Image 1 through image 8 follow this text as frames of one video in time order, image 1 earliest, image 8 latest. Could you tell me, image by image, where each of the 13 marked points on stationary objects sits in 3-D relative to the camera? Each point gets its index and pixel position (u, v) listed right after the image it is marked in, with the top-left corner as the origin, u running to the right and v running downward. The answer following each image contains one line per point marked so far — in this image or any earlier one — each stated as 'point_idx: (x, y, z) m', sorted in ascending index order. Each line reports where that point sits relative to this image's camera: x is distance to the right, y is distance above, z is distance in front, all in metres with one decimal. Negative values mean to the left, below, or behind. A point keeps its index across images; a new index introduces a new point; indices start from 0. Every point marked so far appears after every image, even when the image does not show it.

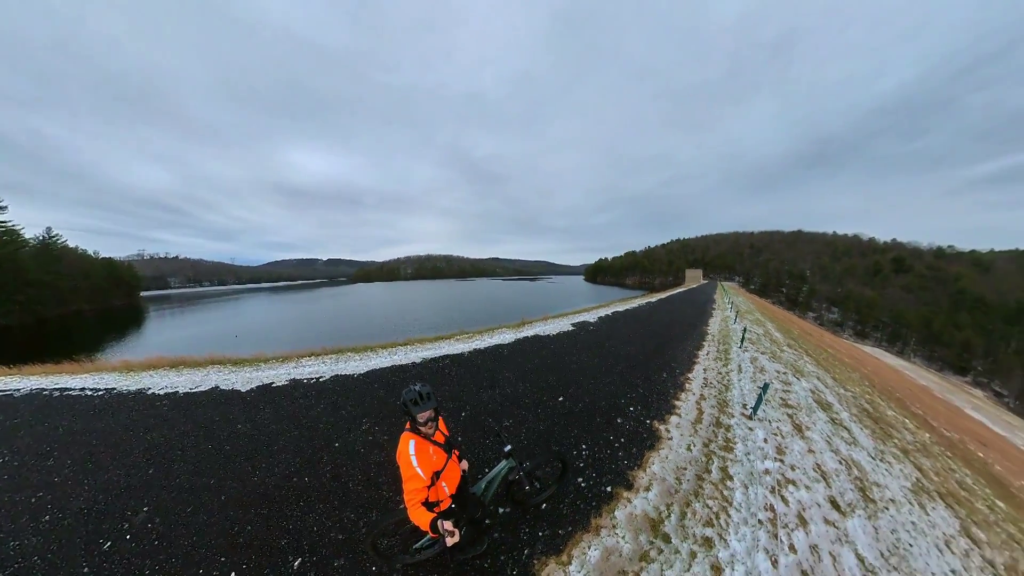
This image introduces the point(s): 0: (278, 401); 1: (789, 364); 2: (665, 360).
0: (-9.6, -4.6, +11.4) m
1: (+12.0, -3.6, +11.5) m
2: (+7.0, -3.7, +13.9) m
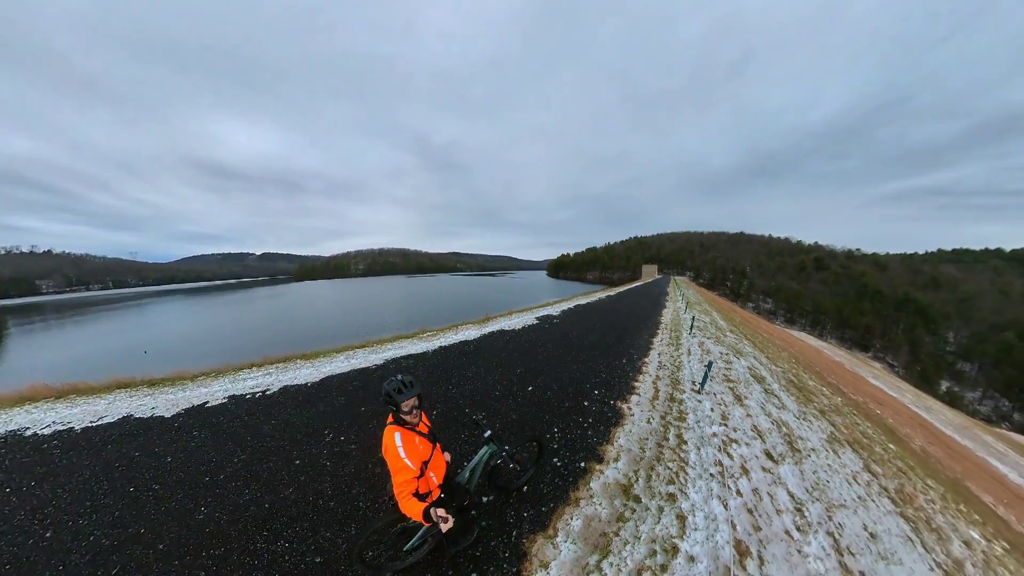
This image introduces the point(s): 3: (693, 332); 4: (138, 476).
0: (-10.2, -4.7, +9.6) m
1: (+11.0, -3.3, +13.5) m
2: (+5.7, -3.4, +15.0) m
3: (+10.4, -2.8, +15.5) m
4: (-9.9, -5.0, +7.4) m
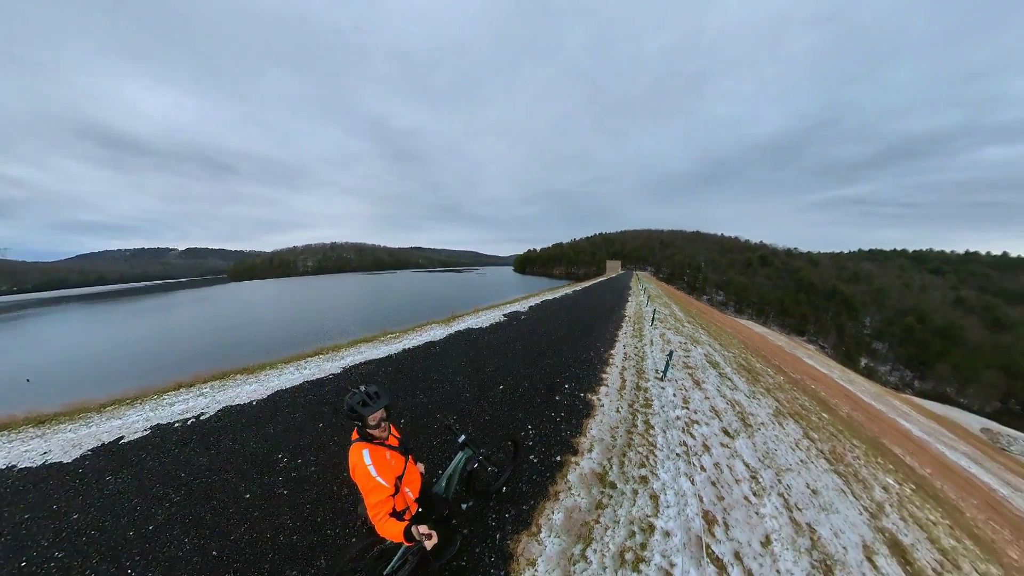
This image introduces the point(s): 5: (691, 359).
0: (-10.6, -5.0, +7.9) m
1: (+9.7, -2.9, +14.9) m
2: (+4.2, -3.2, +15.6) m
3: (+8.9, -2.4, +16.8) m
4: (-10.0, -5.3, +5.7) m
5: (+7.9, -3.4, +12.2) m
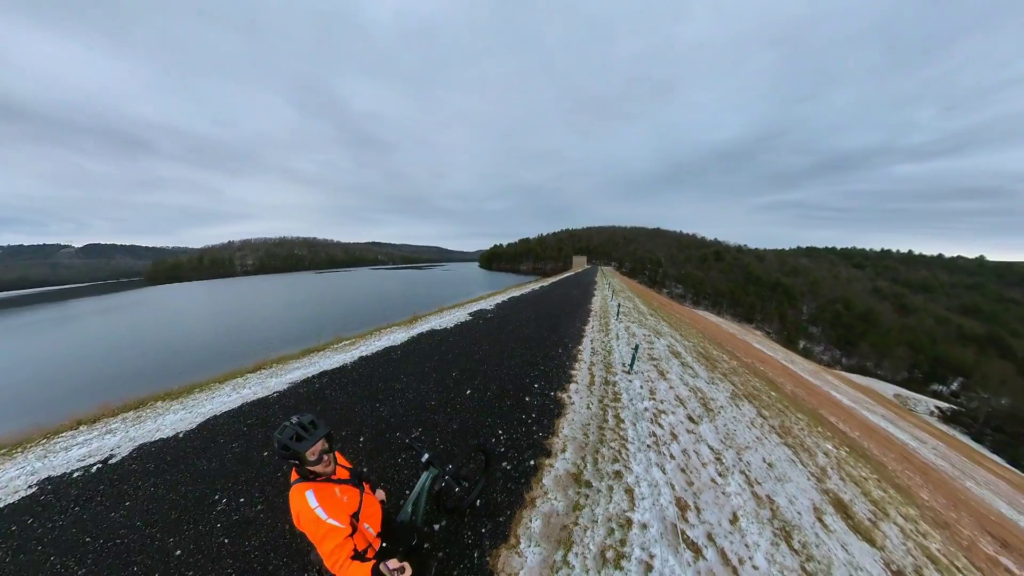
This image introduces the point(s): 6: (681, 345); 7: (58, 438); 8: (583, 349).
0: (-10.8, -5.3, +6.1) m
1: (+8.2, -2.6, +16.1) m
2: (+2.7, -3.0, +15.9) m
3: (+7.0, -2.0, +17.7) m
4: (-9.9, -5.7, +4.1) m
5: (+6.8, -3.1, +13.2) m
6: (+9.0, -3.1, +14.6) m
7: (-14.5, -4.8, +9.1) m
8: (+3.5, -3.2, +14.2) m
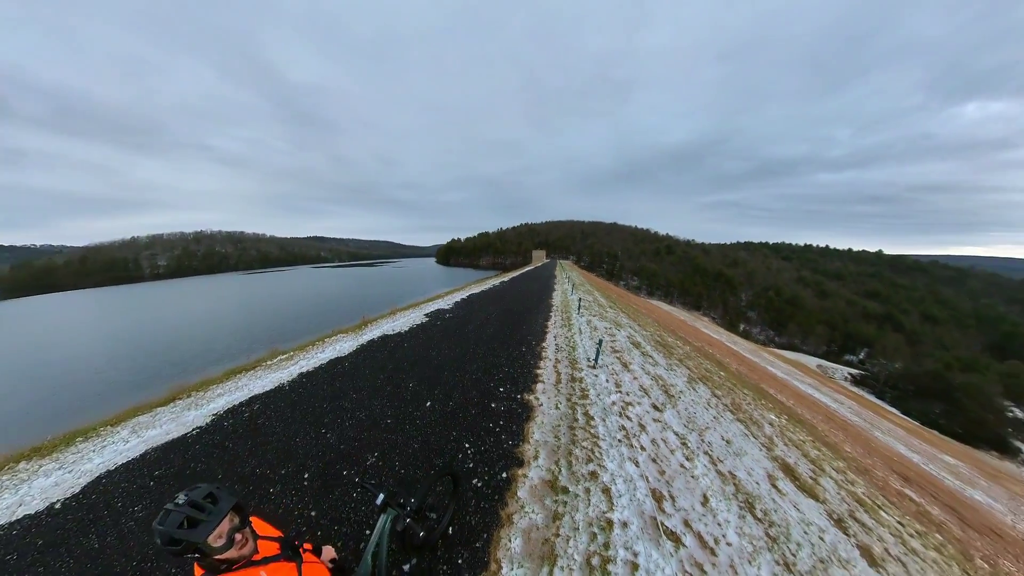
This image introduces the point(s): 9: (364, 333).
0: (-10.6, -5.8, +3.9) m
1: (+6.1, -2.1, +17.2) m
2: (+0.7, -2.7, +15.9) m
3: (+4.6, -1.6, +18.5) m
4: (-9.3, -6.2, +2.2) m
5: (+5.3, -2.8, +14.0) m
6: (+7.2, -2.6, +15.9) m
7: (-14.9, -5.3, +6.2) m
8: (+1.9, -3.0, +14.5) m
9: (-9.4, -2.8, +17.6) m
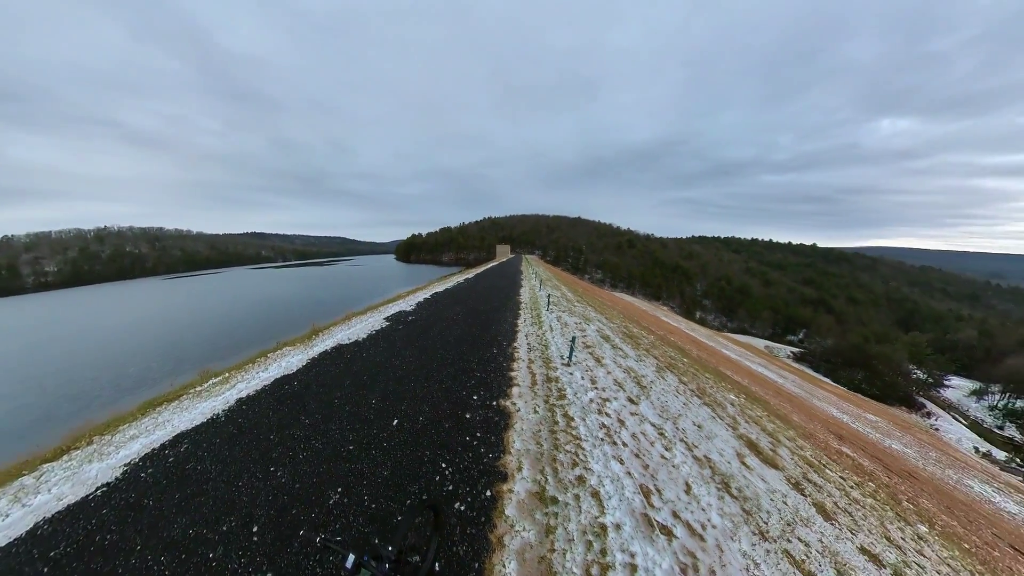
0: (-10.2, -6.2, +2.2) m
1: (+4.1, -1.6, +17.7) m
2: (-1.0, -2.5, +15.7) m
3: (+2.4, -1.2, +18.8) m
4: (-8.7, -6.6, +0.6) m
5: (+3.8, -2.4, +14.5) m
6: (+5.4, -2.2, +16.7) m
7: (-14.8, -5.9, +3.7) m
8: (+0.4, -2.7, +14.4) m
9: (-11.2, -3.0, +15.8) m
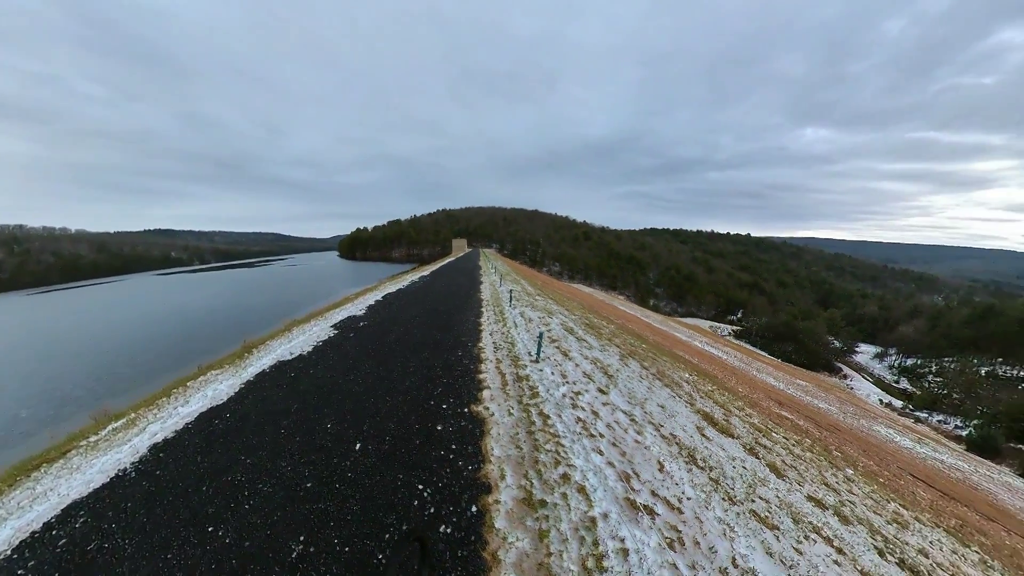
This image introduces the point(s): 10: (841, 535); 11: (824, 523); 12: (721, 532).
0: (-9.5, -6.8, +0.2) m
1: (+1.6, -1.2, +17.9) m
2: (-3.0, -2.3, +15.1) m
3: (-0.3, -0.7, +18.7) m
4: (-7.6, -7.1, -1.0) m
5: (+1.9, -2.0, +14.8) m
6: (+3.1, -1.7, +17.2) m
7: (-14.3, -6.6, +0.9) m
8: (-1.4, -2.5, +14.1) m
9: (-13.1, -3.3, +13.3) m
10: (+7.2, -5.4, +6.0) m
11: (+7.1, -5.3, +6.2) m
12: (+4.3, -5.0, +5.7) m
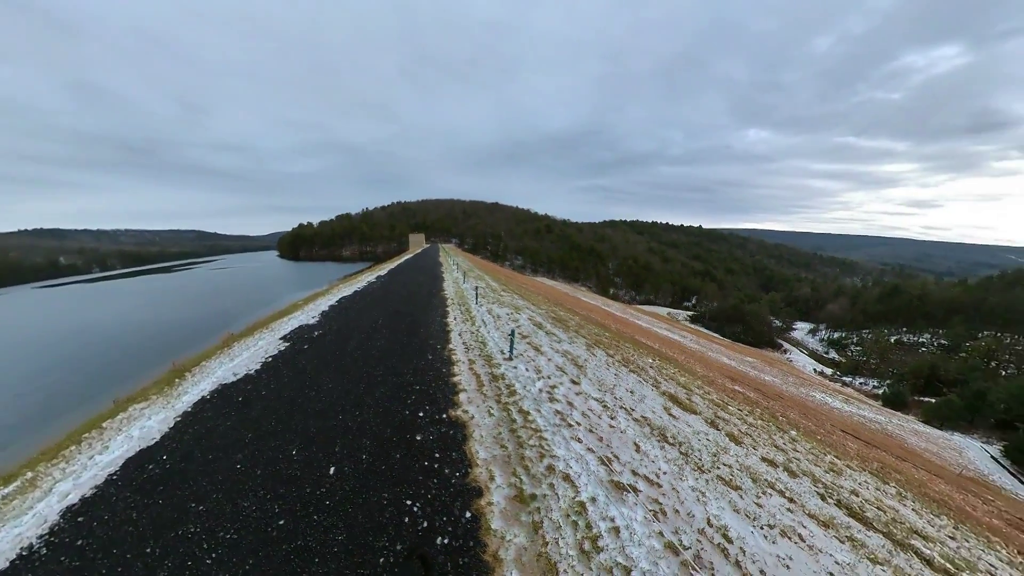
0: (-8.5, -7.3, -1.2) m
1: (-0.6, -0.8, +17.8) m
2: (-4.7, -2.2, +14.3) m
3: (-2.6, -0.5, +18.3) m
4: (-6.5, -7.6, -2.1) m
5: (+0.2, -1.7, +14.8) m
6: (+1.0, -1.3, +17.3) m
7: (-13.4, -7.4, -1.2) m
8: (-2.9, -2.4, +13.6) m
9: (-14.2, -3.7, +11.1) m
10: (+7.0, -5.0, +7.0) m
11: (+6.8, -4.9, +7.2) m
12: (+4.1, -4.7, +6.2) m
